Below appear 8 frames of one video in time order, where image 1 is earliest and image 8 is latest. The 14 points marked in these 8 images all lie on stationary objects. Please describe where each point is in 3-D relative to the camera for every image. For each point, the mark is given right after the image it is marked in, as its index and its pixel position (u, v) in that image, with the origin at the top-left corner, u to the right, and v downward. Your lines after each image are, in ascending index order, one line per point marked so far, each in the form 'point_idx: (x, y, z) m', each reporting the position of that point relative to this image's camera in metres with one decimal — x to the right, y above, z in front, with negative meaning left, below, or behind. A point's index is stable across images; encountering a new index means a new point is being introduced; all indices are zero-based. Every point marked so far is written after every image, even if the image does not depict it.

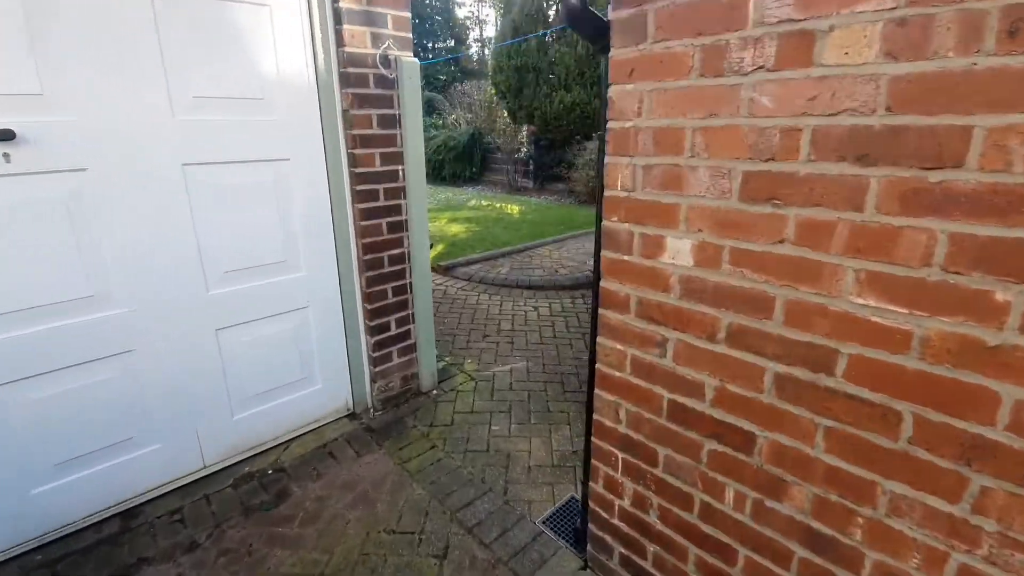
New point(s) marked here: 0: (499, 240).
0: (-0.2, +0.6, +6.0) m
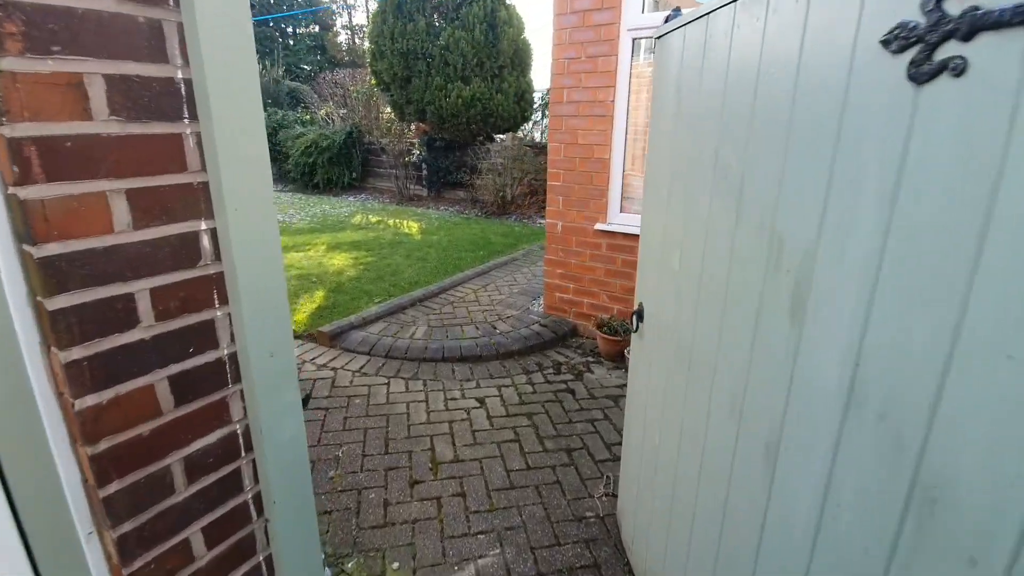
0: (-1.0, +0.1, +4.5) m
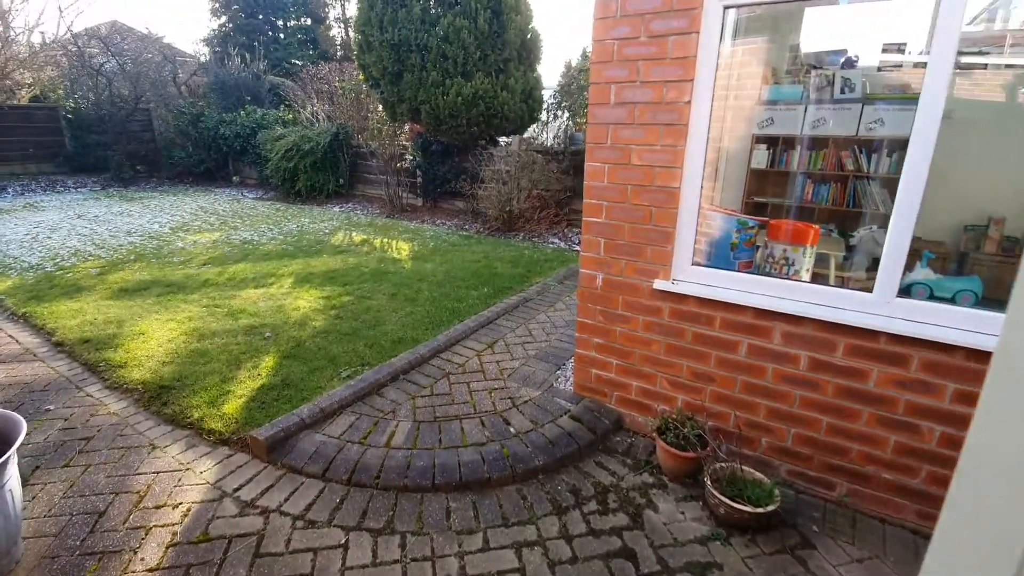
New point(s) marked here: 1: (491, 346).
0: (-0.9, -0.3, +3.4) m
1: (-0.1, -0.4, +3.3) m
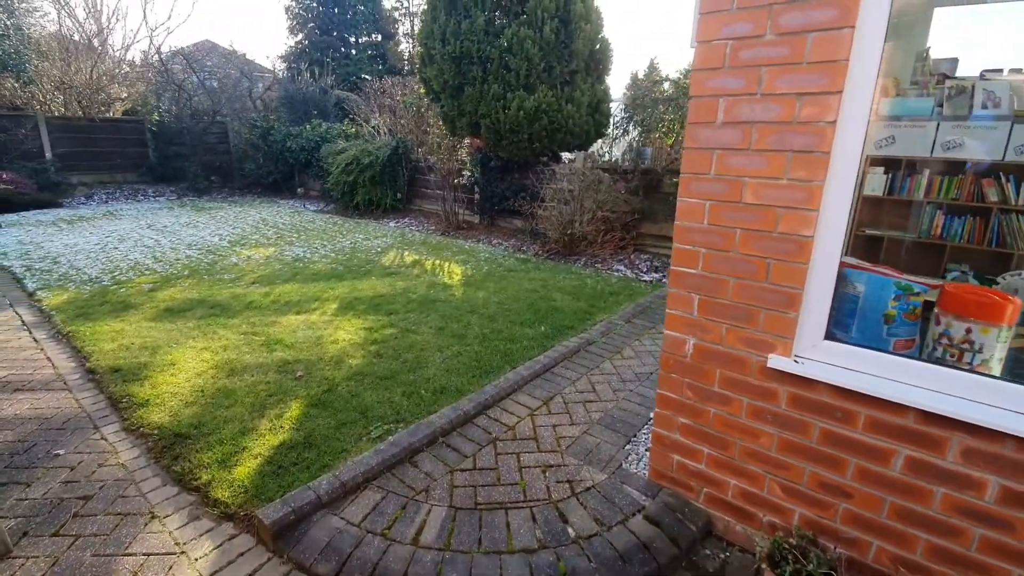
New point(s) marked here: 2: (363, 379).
0: (-0.6, -0.5, +3.0) m
1: (+0.2, -0.7, +2.8) m
2: (-0.9, -0.6, +2.9) m
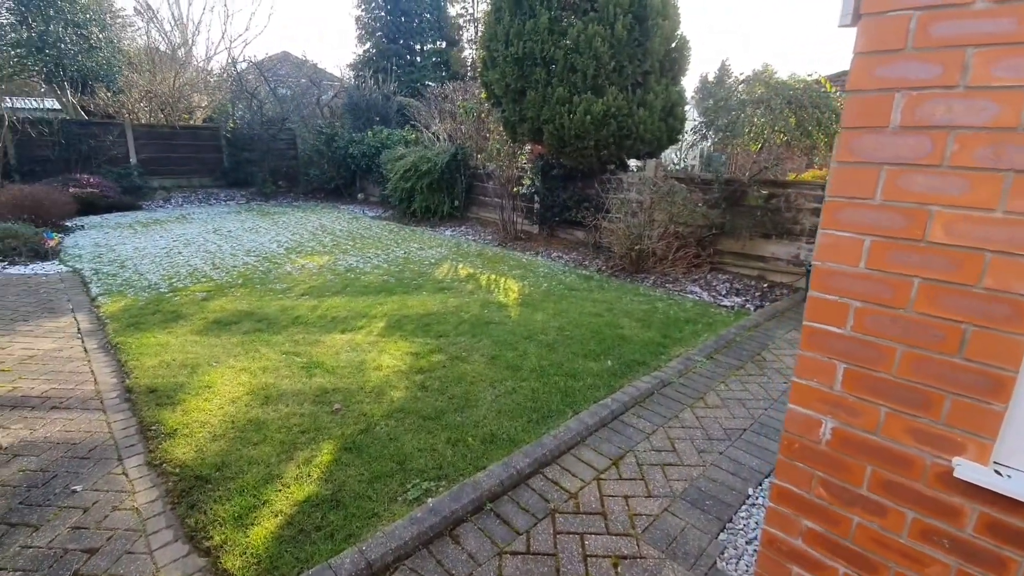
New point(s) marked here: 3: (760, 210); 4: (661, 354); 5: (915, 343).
0: (-0.2, -0.7, +2.6) m
1: (+0.5, -0.8, +2.3) m
2: (-0.6, -0.7, +2.6) m
3: (+2.7, +0.8, +5.2) m
4: (+1.0, -0.5, +3.4) m
5: (+1.0, -0.1, +1.2) m
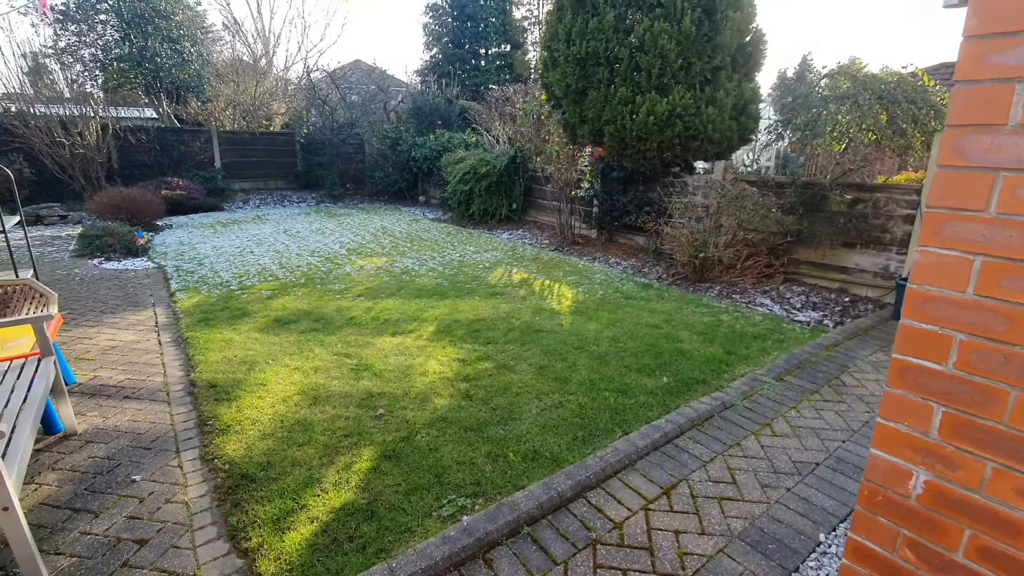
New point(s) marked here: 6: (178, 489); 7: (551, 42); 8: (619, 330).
0: (0.0, -0.7, +2.5) m
1: (+0.7, -0.9, +2.1) m
2: (-0.3, -0.7, +2.5) m
3: (+3.2, +0.7, +4.7) m
4: (+1.4, -0.5, +3.1) m
5: (+1.1, -0.2, +1.0) m
6: (-1.5, -0.9, +2.2) m
7: (+0.5, +3.3, +6.6) m
8: (+0.8, -0.3, +3.8) m
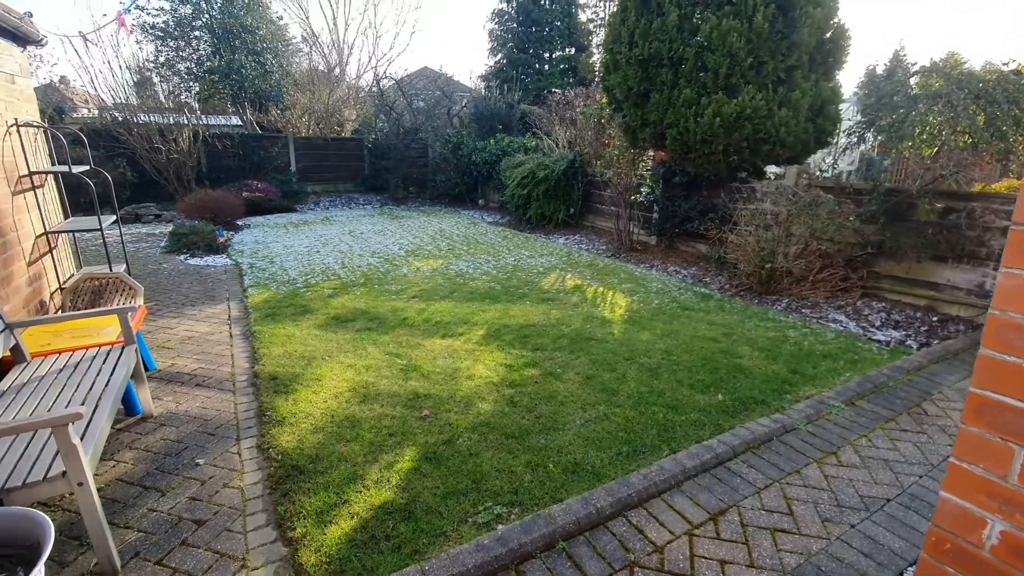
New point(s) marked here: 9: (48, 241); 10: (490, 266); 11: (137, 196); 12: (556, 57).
0: (+0.2, -0.8, +2.5) m
1: (+0.8, -1.0, +2.0) m
2: (-0.1, -0.8, +2.5) m
3: (+3.7, +0.5, +4.3) m
4: (+1.7, -0.6, +2.9) m
5: (+1.1, -0.3, +0.8) m
6: (-1.3, -0.9, +2.3) m
7: (+1.3, +3.2, +6.5) m
8: (+1.2, -0.4, +3.6) m
9: (-3.6, +0.4, +3.7) m
10: (-0.3, +0.3, +5.9) m
11: (-7.5, +1.8, +9.8) m
12: (+1.5, +7.7, +16.4) m
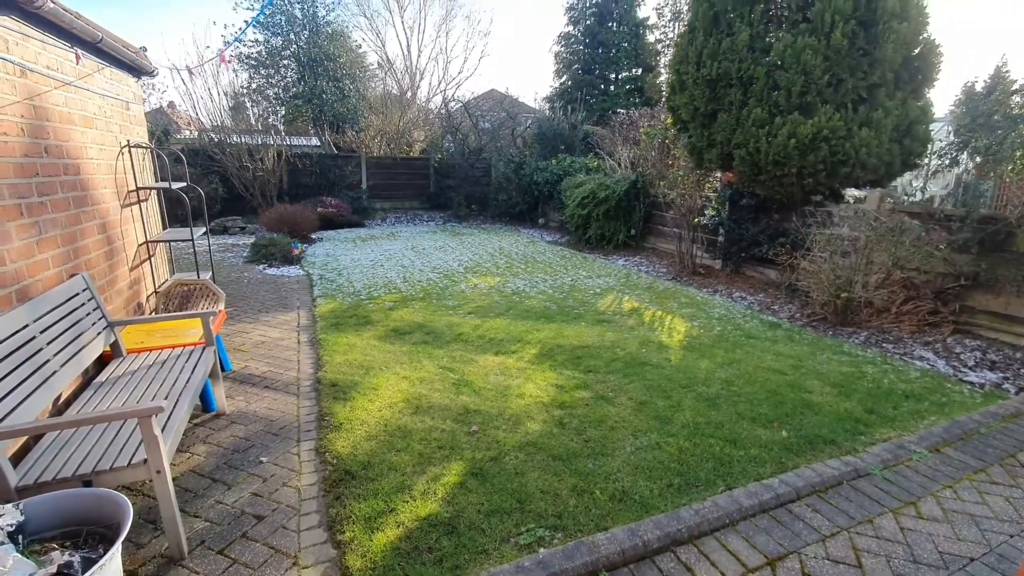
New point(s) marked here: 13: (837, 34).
0: (+0.5, -0.9, +2.4) m
1: (+1.0, -1.1, +1.9) m
2: (+0.1, -0.9, +2.5) m
3: (+4.2, +0.2, +3.8) m
4: (+1.9, -0.8, +2.7) m
5: (+1.2, -0.3, +0.7) m
6: (-1.1, -0.9, +2.4) m
7: (+2.2, +2.9, +6.4) m
8: (+1.6, -0.6, +3.5) m
9: (-3.1, +0.3, +4.2) m
10: (+0.4, 0.0, +5.9) m
11: (-6.3, +1.7, +10.7) m
12: (+3.7, +7.0, +16.3) m
13: (+3.3, +2.6, +4.9) m
